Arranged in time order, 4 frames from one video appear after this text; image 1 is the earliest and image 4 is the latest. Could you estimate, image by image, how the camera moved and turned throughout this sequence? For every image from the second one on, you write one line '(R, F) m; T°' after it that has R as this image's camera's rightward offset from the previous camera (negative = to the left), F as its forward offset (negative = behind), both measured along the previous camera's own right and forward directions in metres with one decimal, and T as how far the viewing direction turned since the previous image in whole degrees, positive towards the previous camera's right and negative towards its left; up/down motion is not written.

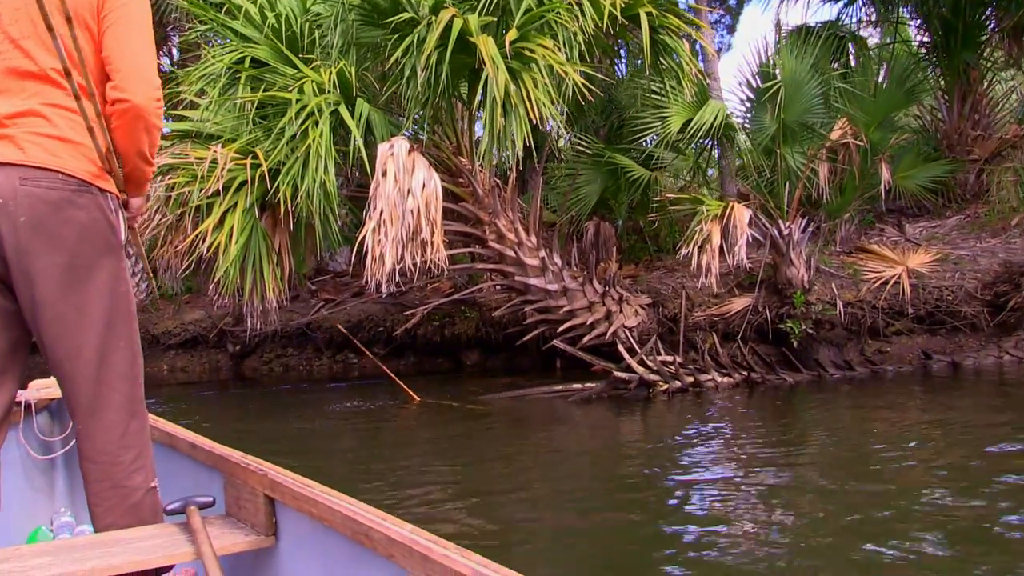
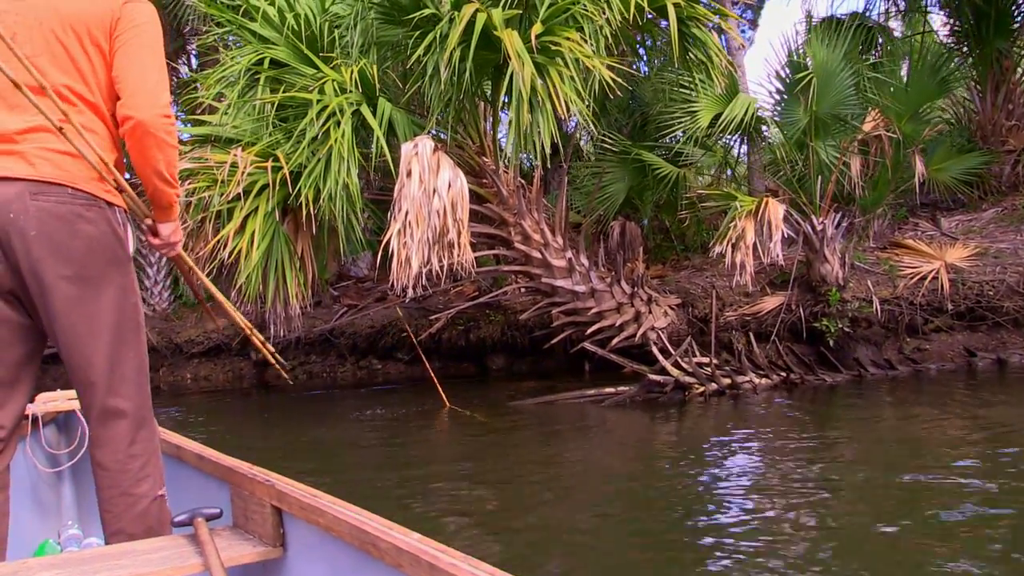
(-0.1, +0.2) m; -1°
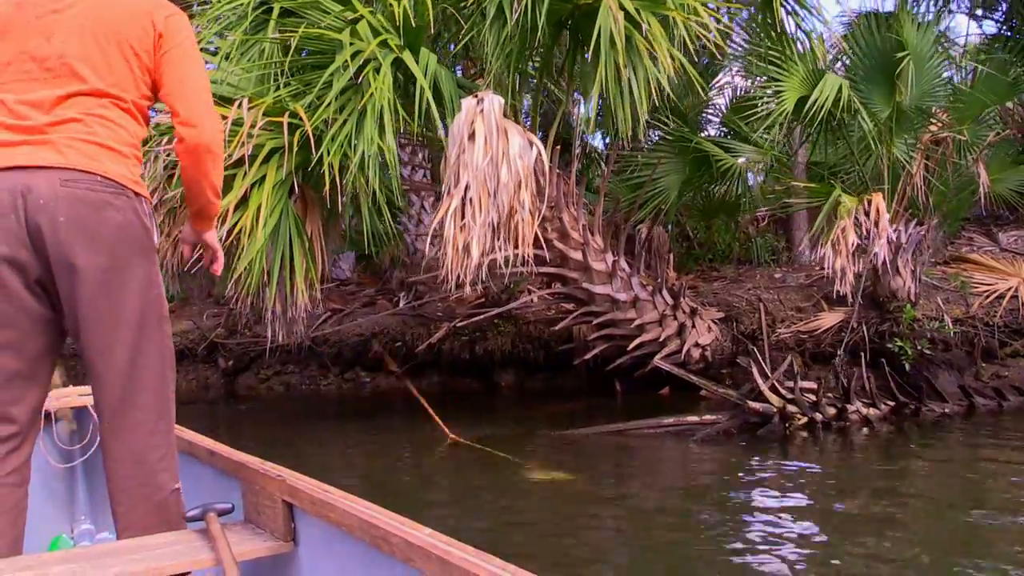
(-0.6, +1.1) m; +3°
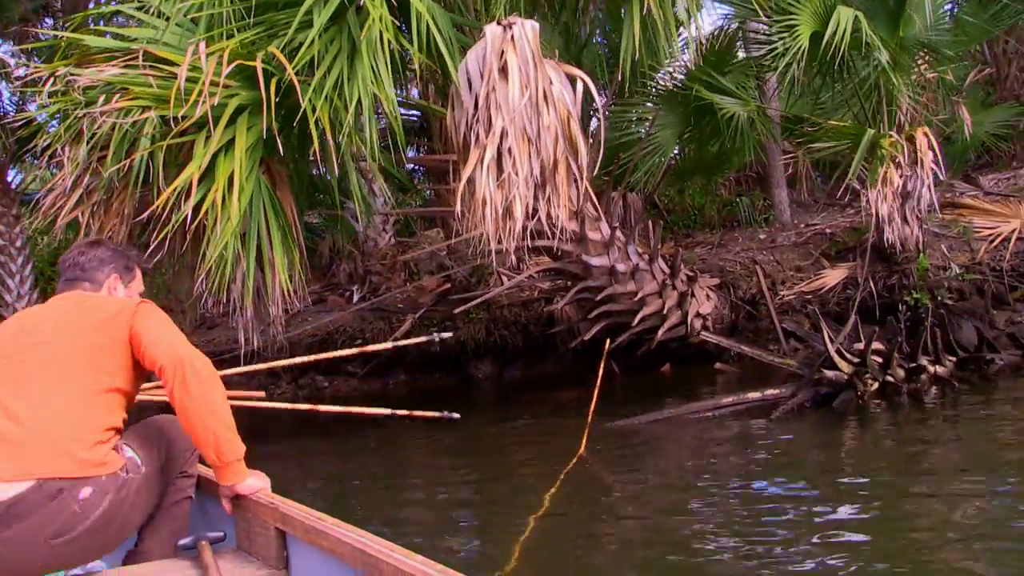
(-0.5, +0.7) m; +6°
